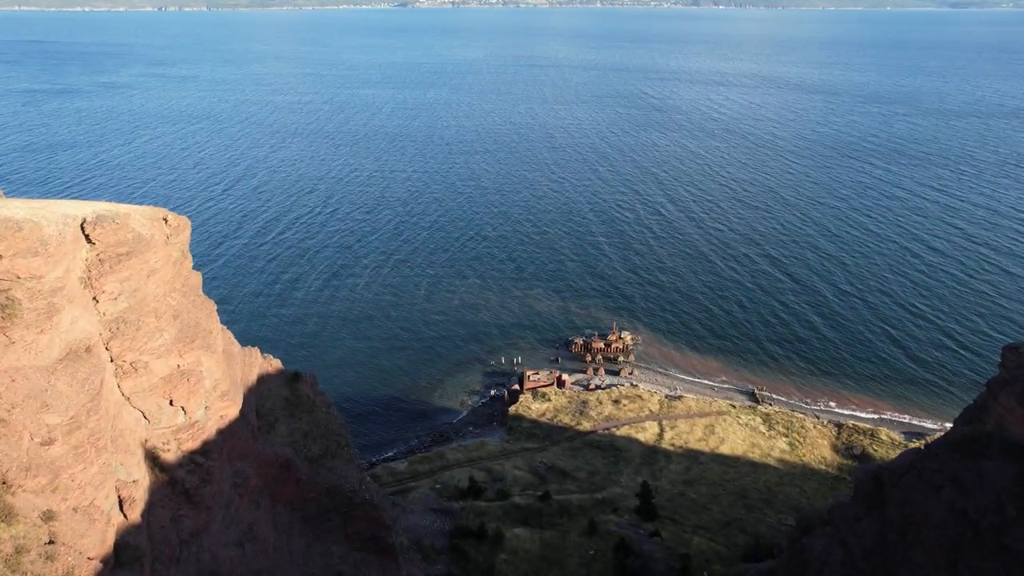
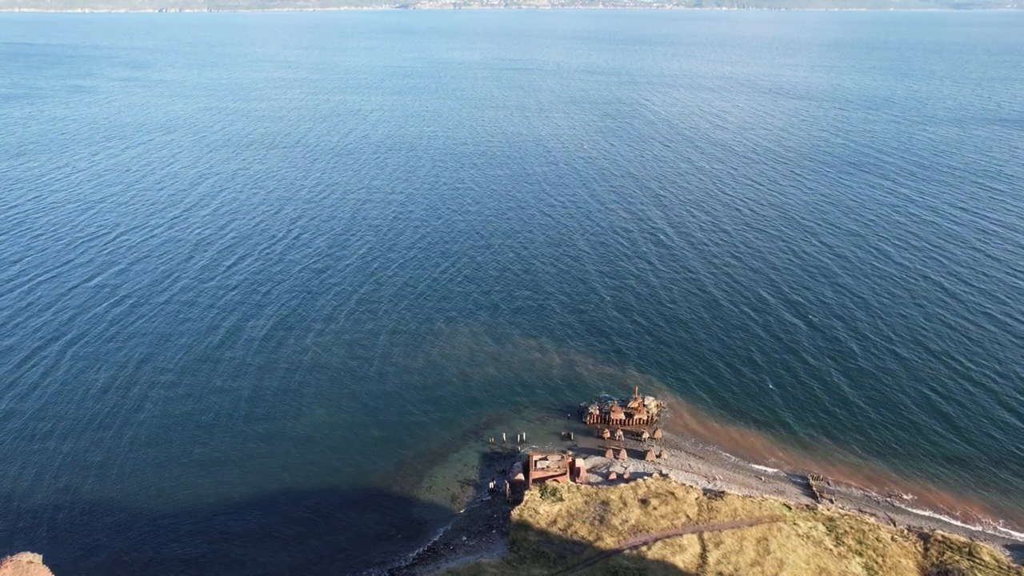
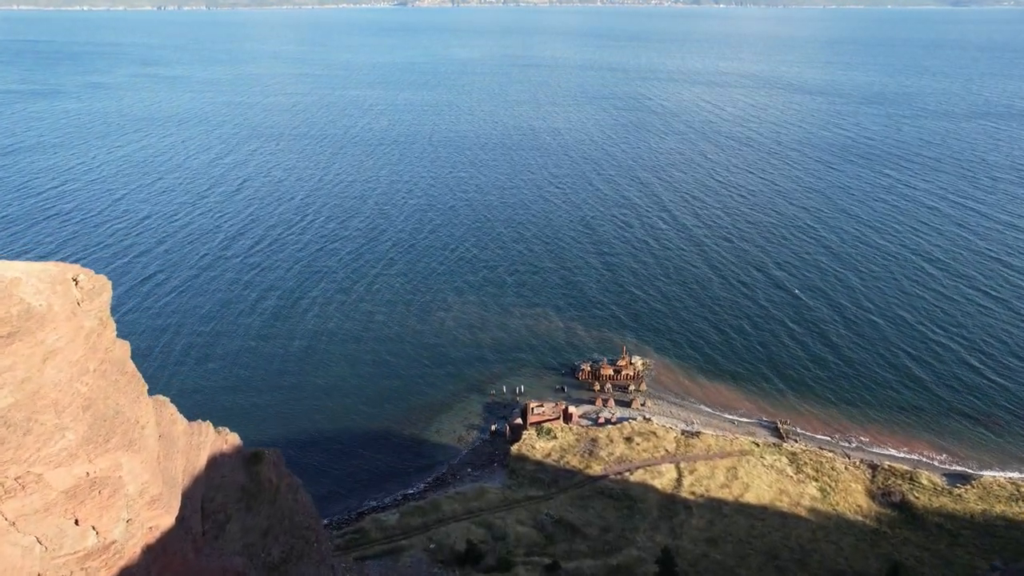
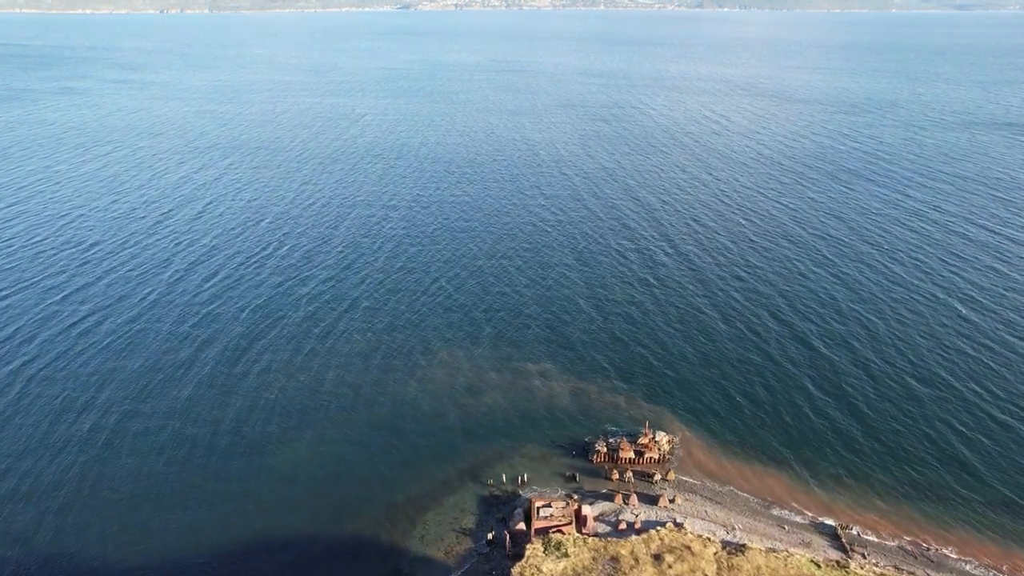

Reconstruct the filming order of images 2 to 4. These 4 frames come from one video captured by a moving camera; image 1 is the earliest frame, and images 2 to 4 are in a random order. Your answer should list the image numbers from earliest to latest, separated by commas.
3, 2, 4
